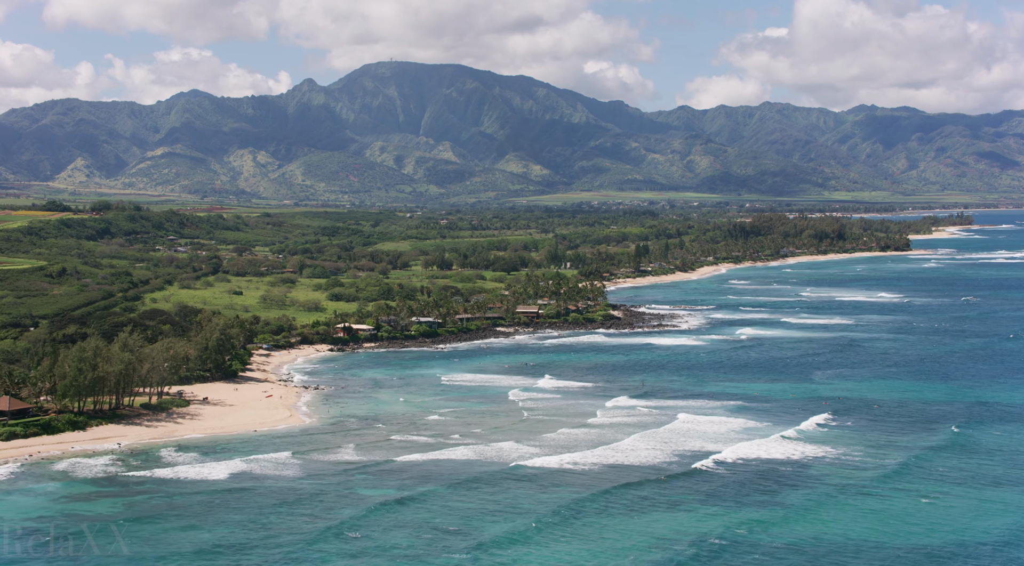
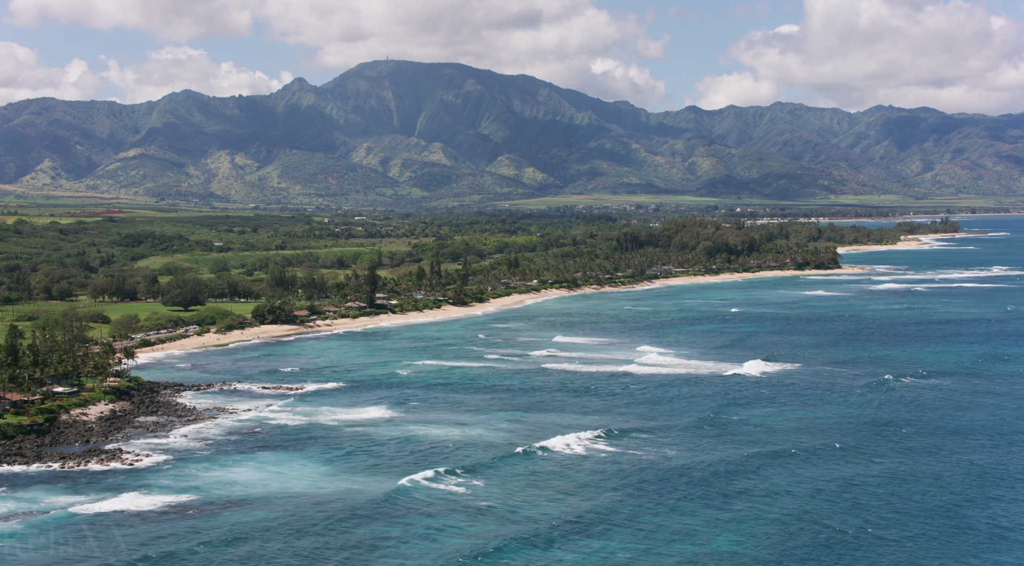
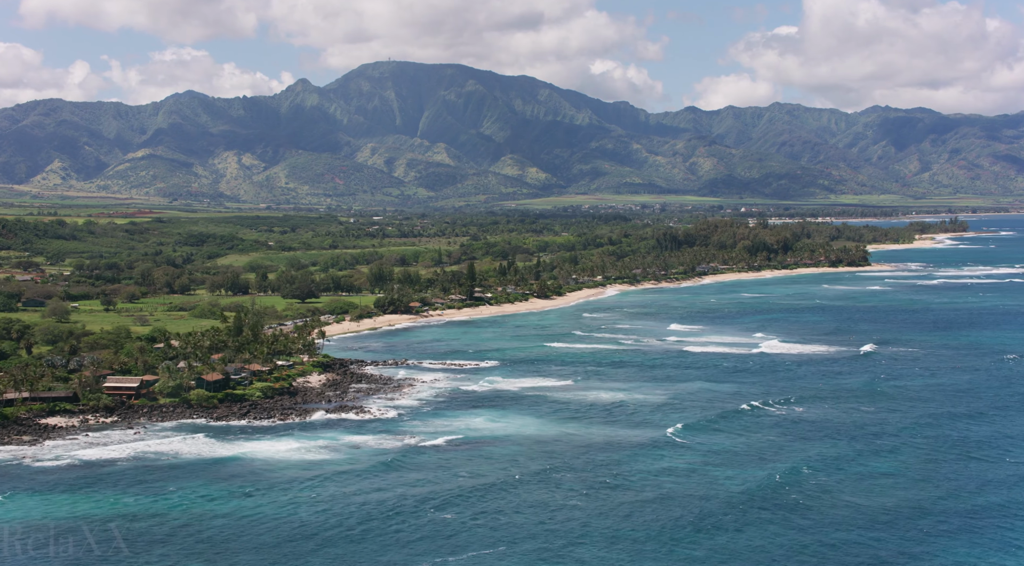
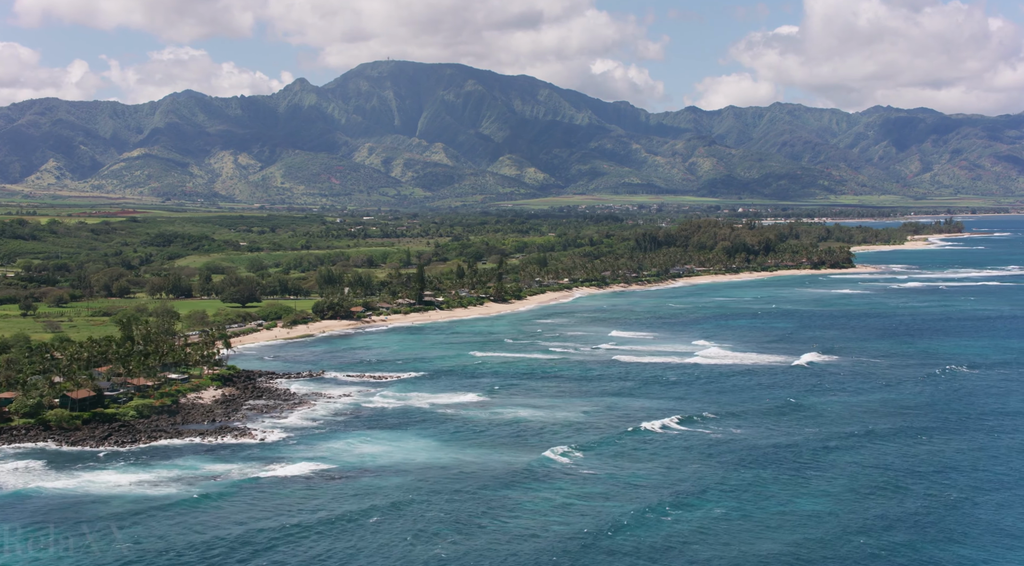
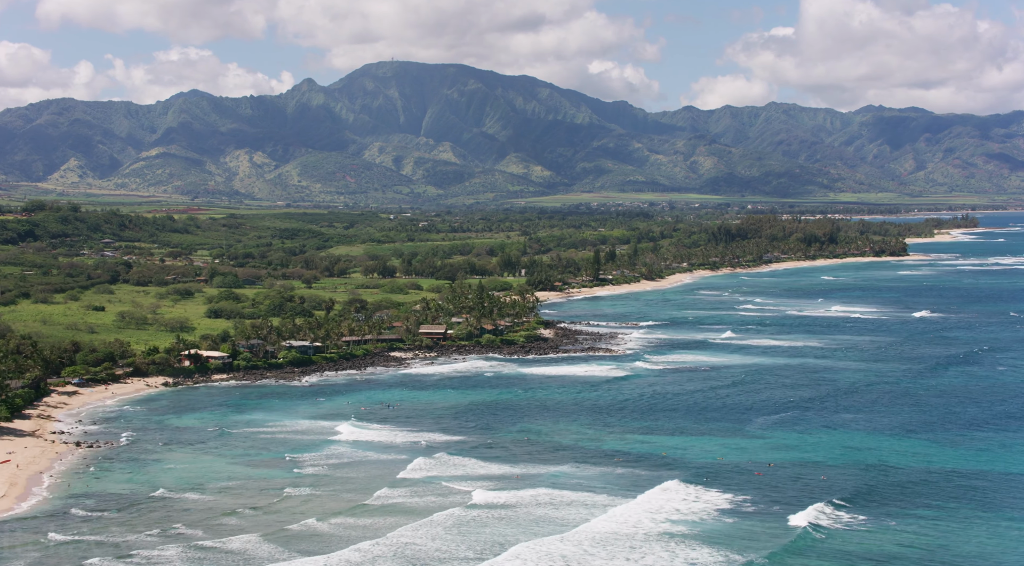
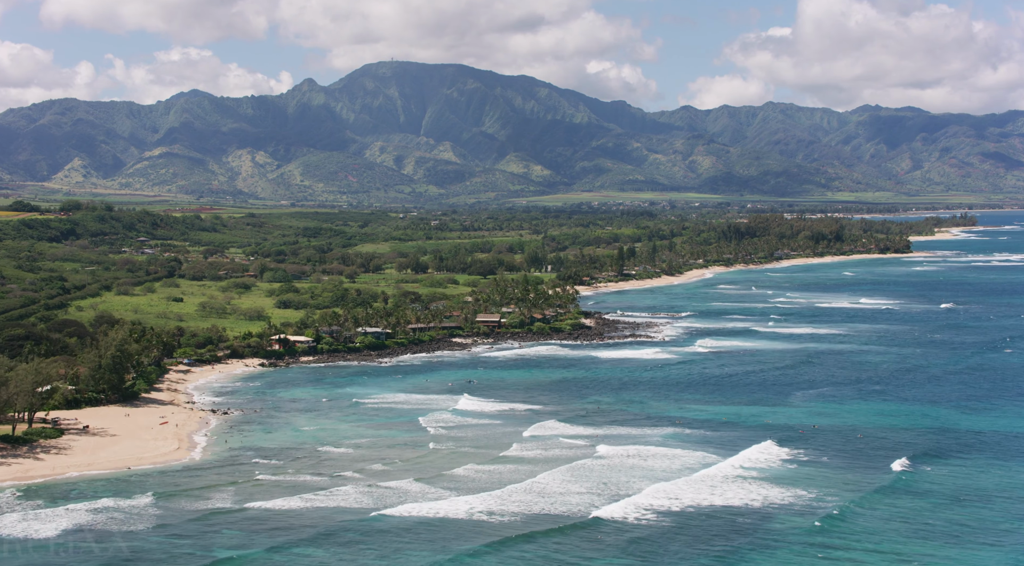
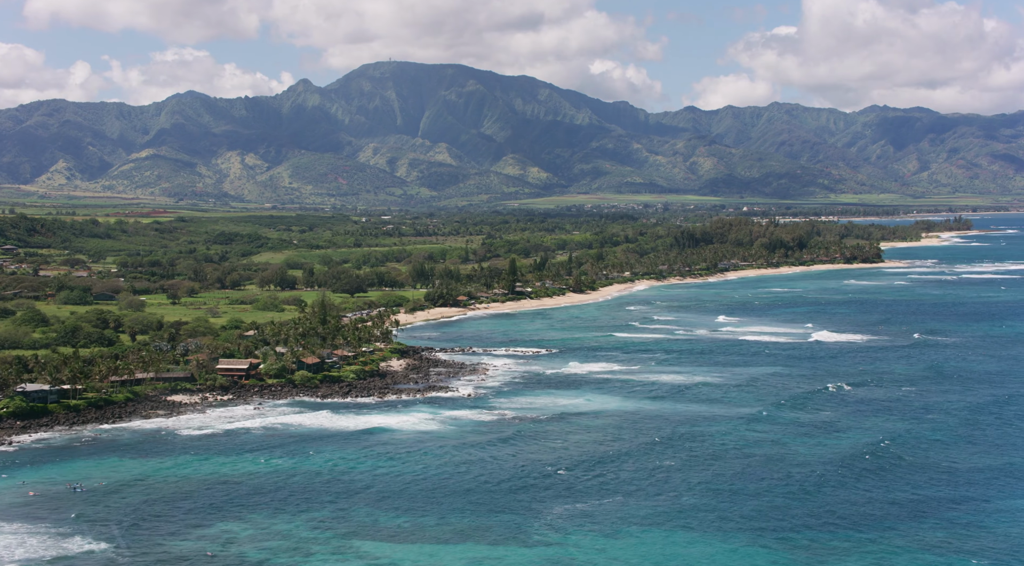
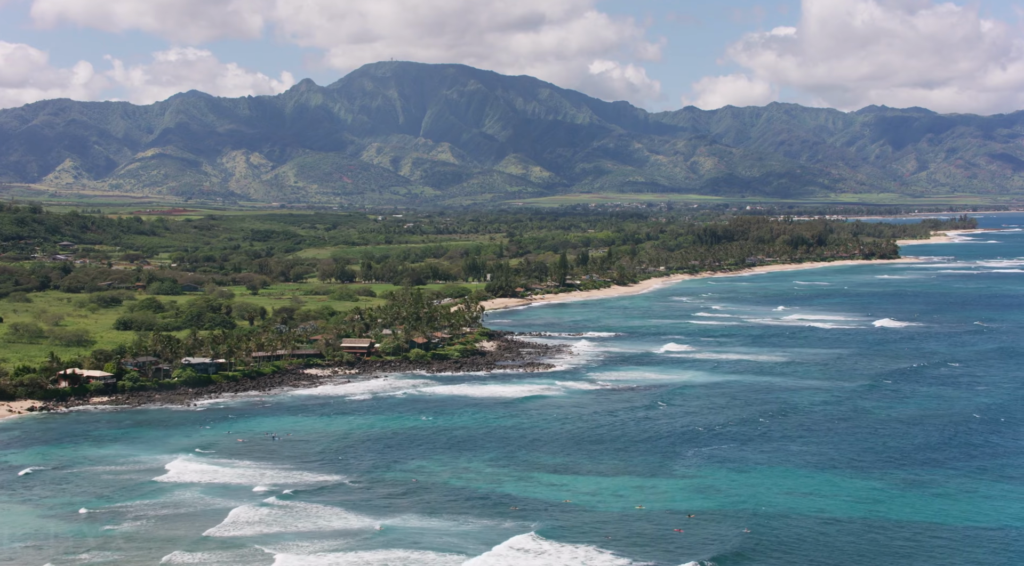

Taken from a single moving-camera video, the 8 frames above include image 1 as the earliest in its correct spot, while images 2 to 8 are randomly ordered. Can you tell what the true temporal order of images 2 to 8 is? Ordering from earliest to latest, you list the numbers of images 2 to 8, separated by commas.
6, 5, 8, 7, 3, 4, 2
